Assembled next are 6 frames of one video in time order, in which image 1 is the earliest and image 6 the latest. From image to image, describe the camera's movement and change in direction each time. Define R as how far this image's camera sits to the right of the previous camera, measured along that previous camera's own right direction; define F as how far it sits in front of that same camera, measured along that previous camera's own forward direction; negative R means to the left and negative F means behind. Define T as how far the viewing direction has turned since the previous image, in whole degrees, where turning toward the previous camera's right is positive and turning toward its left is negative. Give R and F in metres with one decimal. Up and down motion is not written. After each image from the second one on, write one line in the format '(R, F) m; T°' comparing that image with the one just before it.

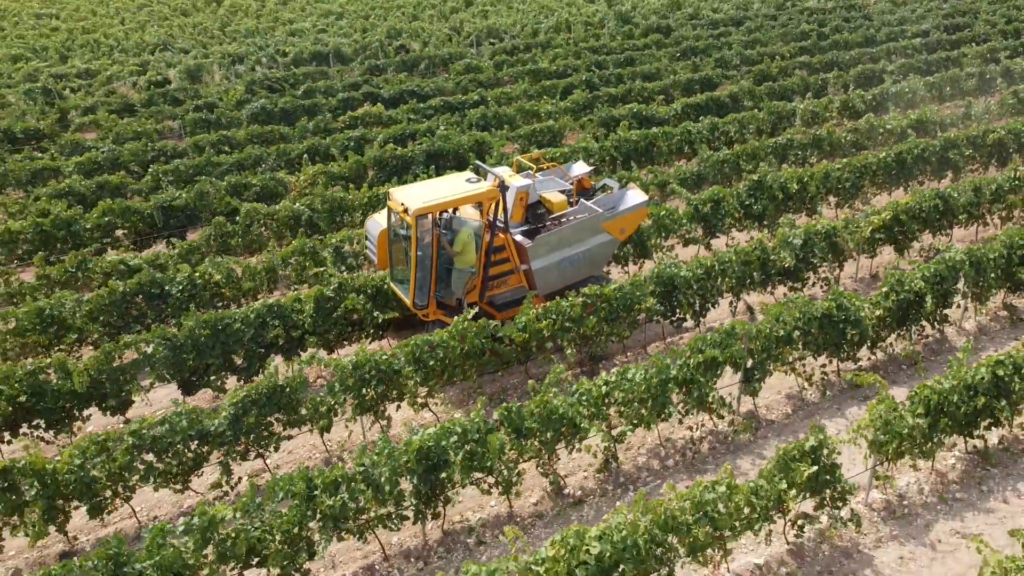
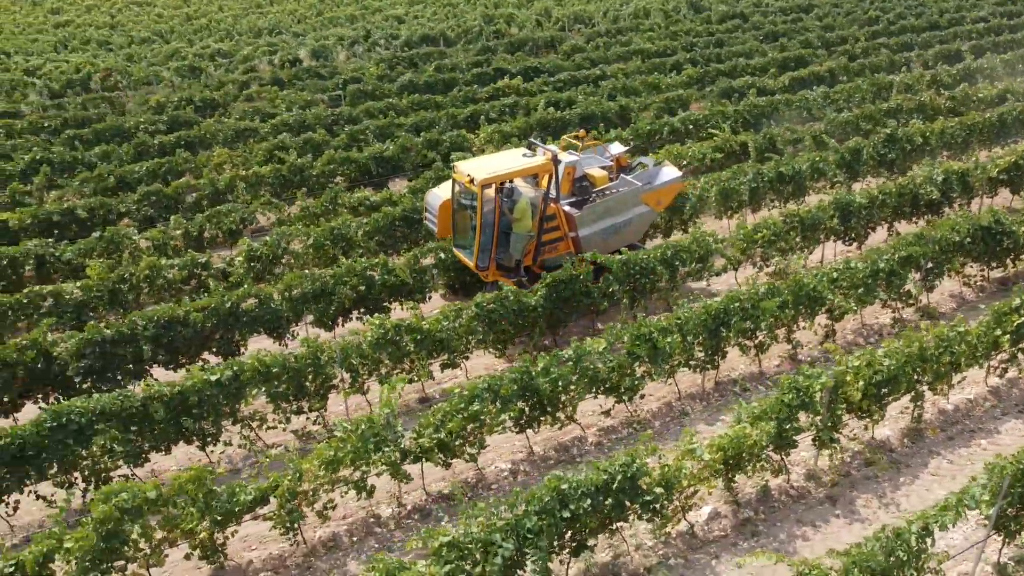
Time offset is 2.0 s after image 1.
(-3.4, -2.8) m; 0°
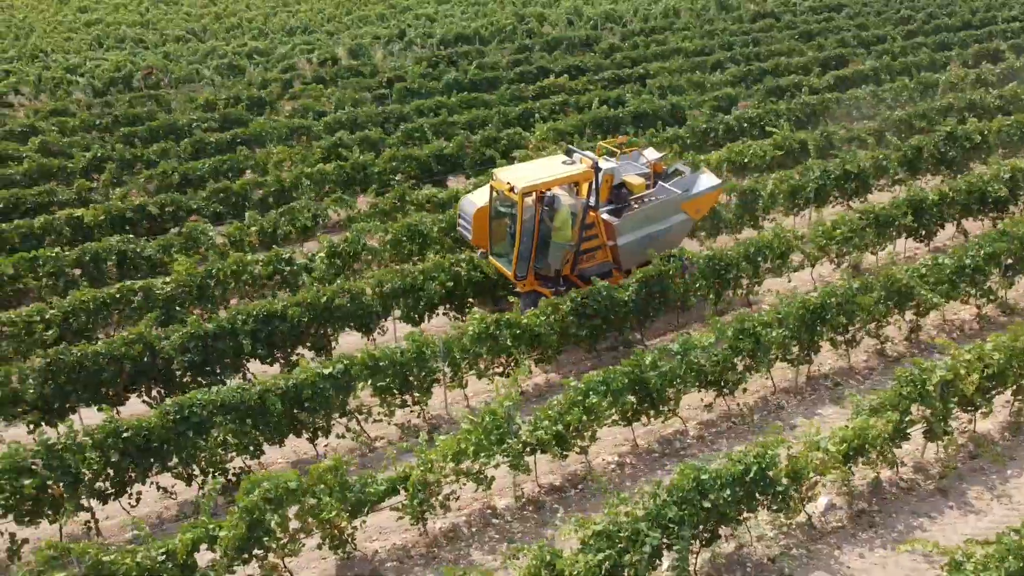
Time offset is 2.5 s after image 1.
(-1.3, -0.1) m; 0°
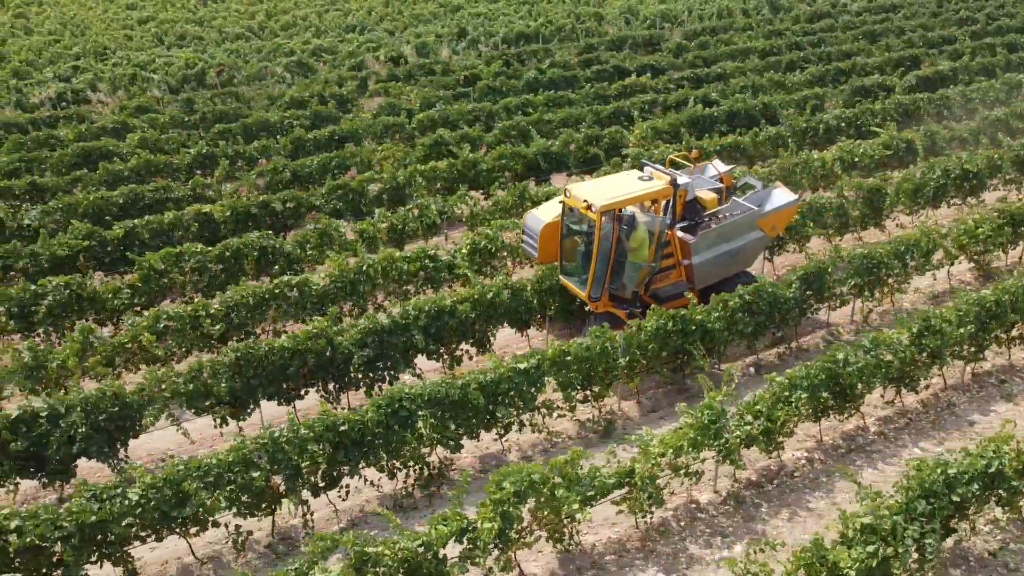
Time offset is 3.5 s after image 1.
(-2.3, -0.1) m; 0°
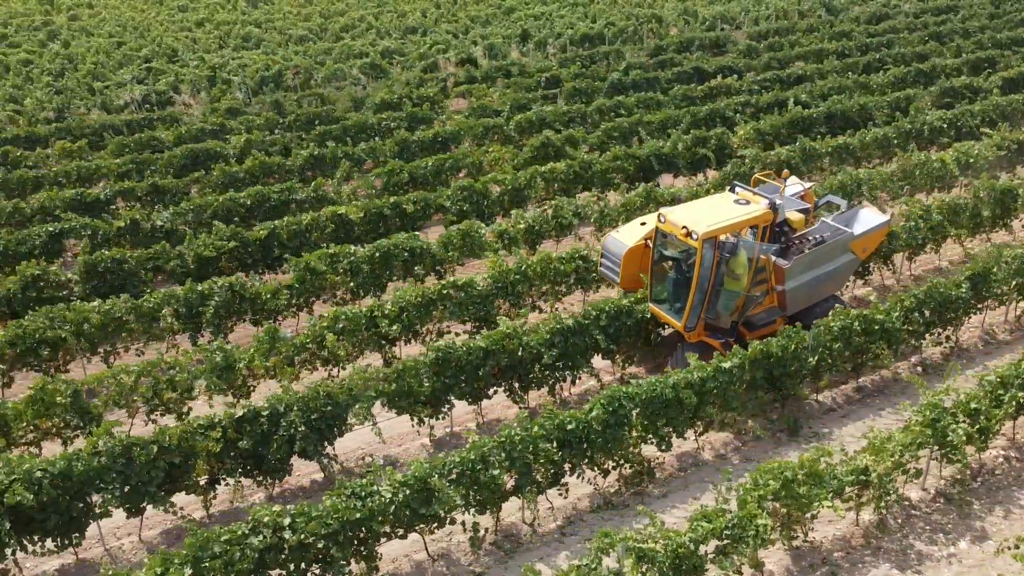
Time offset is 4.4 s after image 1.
(-2.4, -0.1) m; 0°
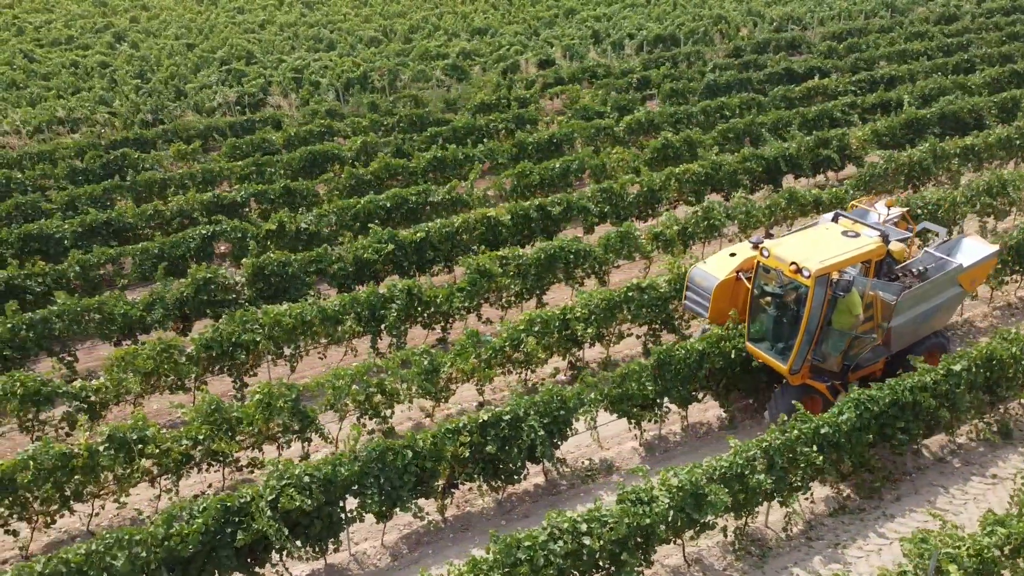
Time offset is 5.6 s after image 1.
(-2.6, 0.0) m; 0°
